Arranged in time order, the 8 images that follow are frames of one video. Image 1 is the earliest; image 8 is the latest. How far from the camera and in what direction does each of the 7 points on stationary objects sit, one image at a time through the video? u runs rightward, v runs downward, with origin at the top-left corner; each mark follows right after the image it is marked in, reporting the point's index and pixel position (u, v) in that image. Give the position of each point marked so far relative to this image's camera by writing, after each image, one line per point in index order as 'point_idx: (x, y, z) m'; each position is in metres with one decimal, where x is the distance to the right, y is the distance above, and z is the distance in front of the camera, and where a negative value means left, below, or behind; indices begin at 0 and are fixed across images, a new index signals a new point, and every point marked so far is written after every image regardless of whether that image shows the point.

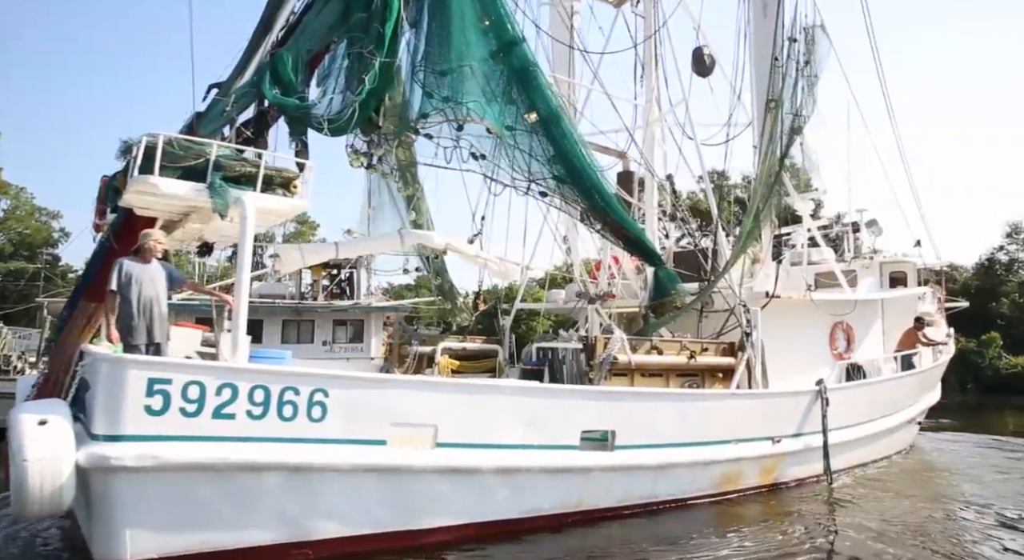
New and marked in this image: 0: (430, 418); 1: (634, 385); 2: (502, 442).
0: (-0.6, -0.9, +4.2) m
1: (+1.0, -0.9, +5.3) m
2: (-0.2, -1.2, +4.6) m
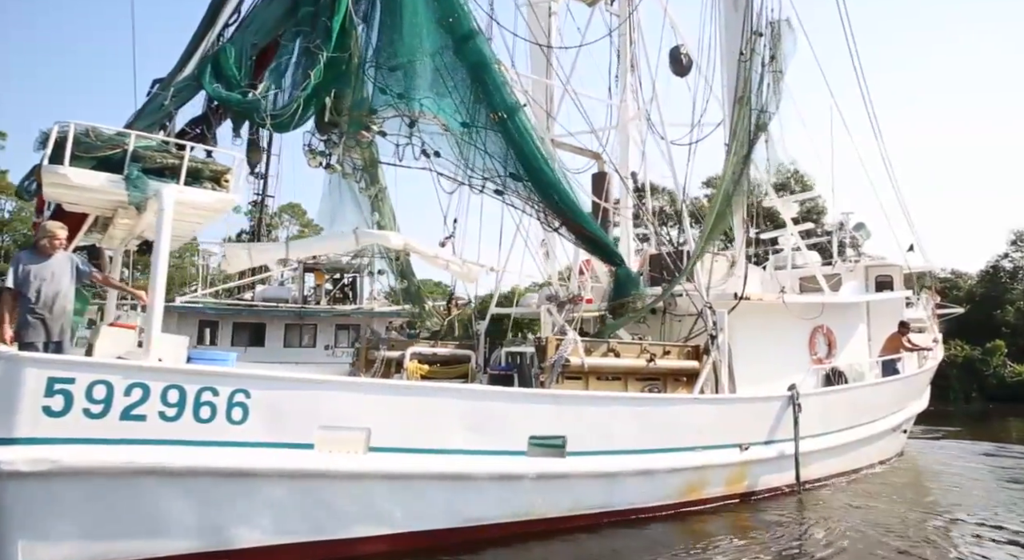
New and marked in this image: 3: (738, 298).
0: (-1.0, -0.9, +4.0) m
1: (+0.6, -0.9, +5.1) m
2: (-0.6, -1.2, +4.5) m
3: (+2.3, -0.2, +6.6) m
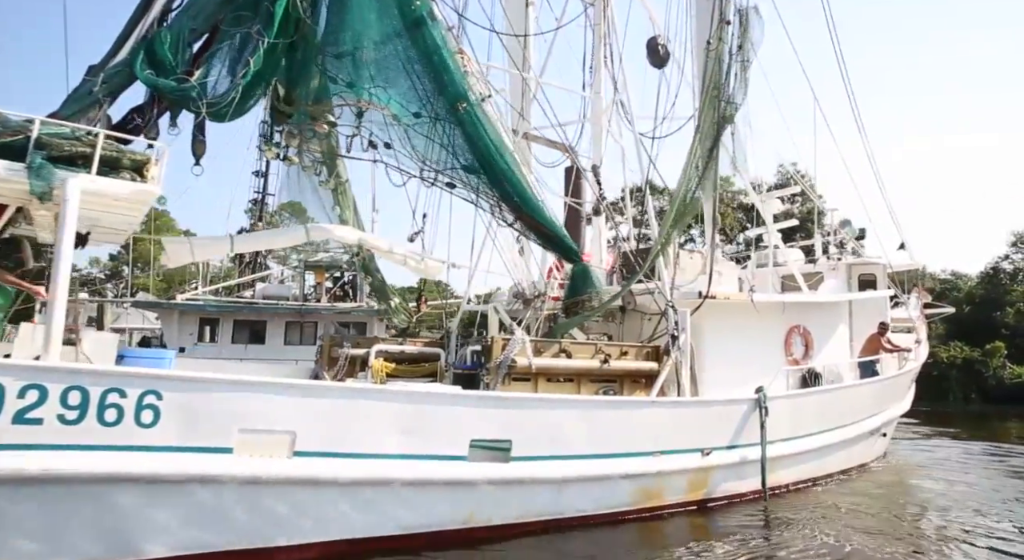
0: (-1.4, -0.9, +3.8) m
1: (+0.1, -0.9, +4.9) m
2: (-1.0, -1.2, +4.3) m
3: (+1.9, -0.2, +6.4) m
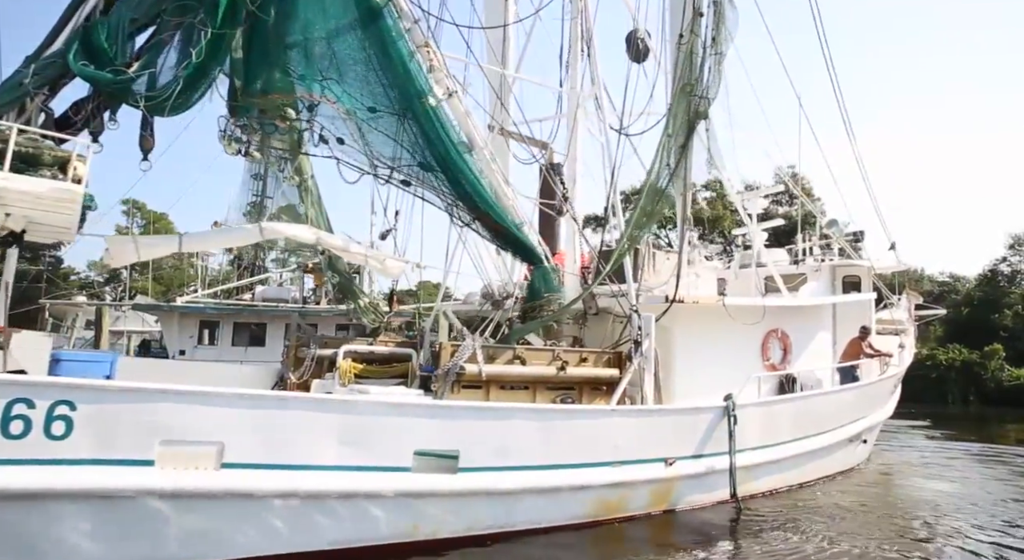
0: (-1.8, -0.9, +3.6) m
1: (-0.2, -0.9, +4.8) m
2: (-1.4, -1.2, +4.1) m
3: (+1.6, -0.2, +6.2) m
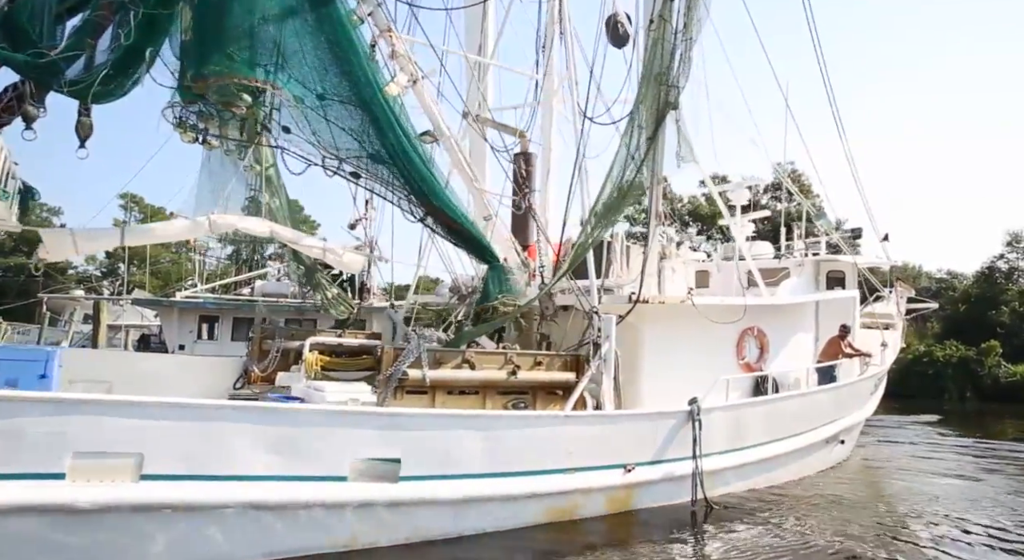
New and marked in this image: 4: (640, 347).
0: (-2.2, -0.9, +3.4) m
1: (-0.6, -0.9, +4.6) m
2: (-1.8, -1.2, +3.9) m
3: (+1.2, -0.2, +6.0) m
4: (+1.4, -0.8, +6.5) m
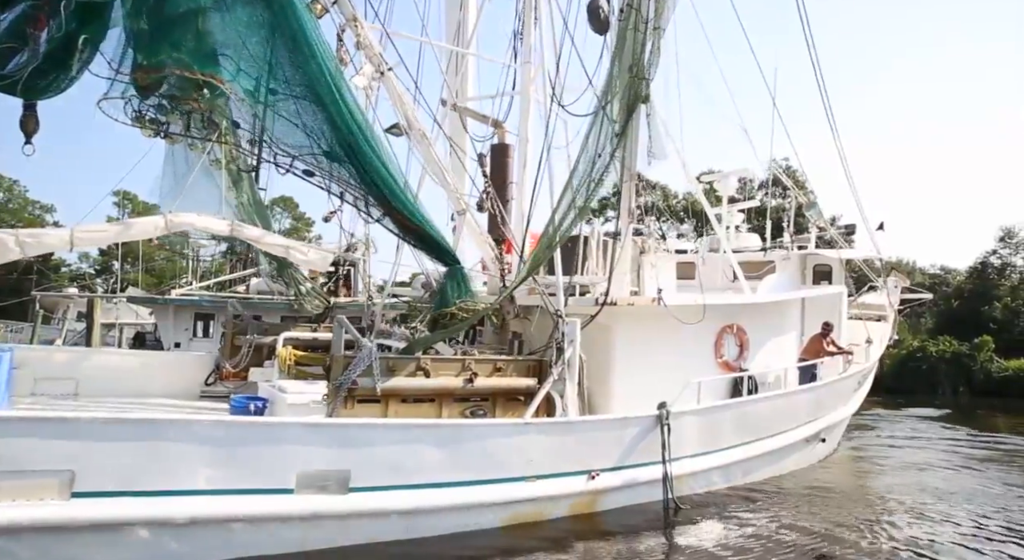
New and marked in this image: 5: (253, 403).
0: (-2.5, -1.0, +3.3) m
1: (-0.9, -1.0, +4.4) m
2: (-2.1, -1.3, +3.7) m
3: (+0.9, -0.2, +5.9) m
4: (+1.1, -0.8, +6.4) m
5: (-2.2, -1.0, +5.3) m
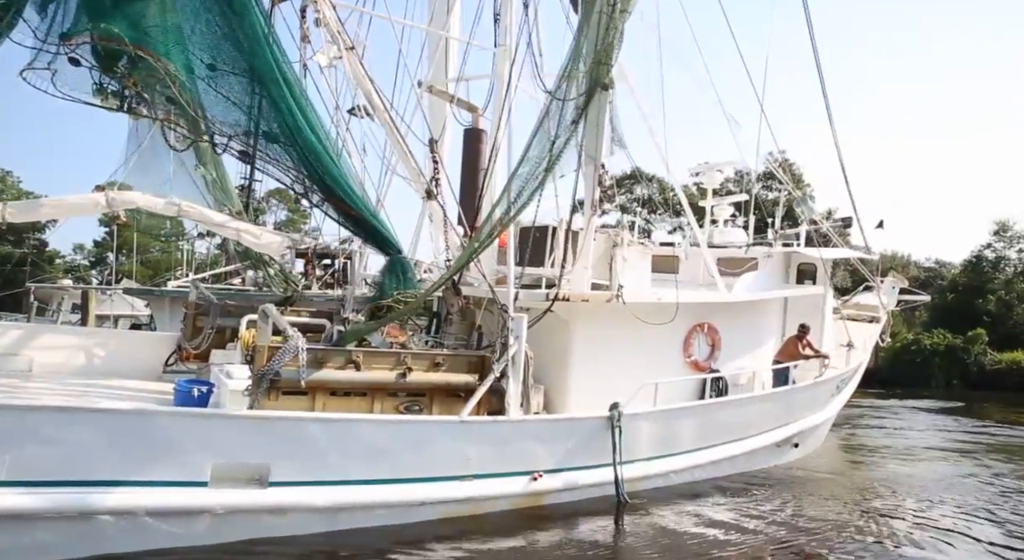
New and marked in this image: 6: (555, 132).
0: (-2.9, -0.9, +3.1) m
1: (-1.3, -0.9, +4.2) m
2: (-2.5, -1.2, +3.5) m
3: (+0.5, -0.2, +5.7) m
4: (+0.6, -0.7, +6.2) m
5: (-2.6, -0.9, +5.1) m
6: (+0.4, +1.3, +5.5) m
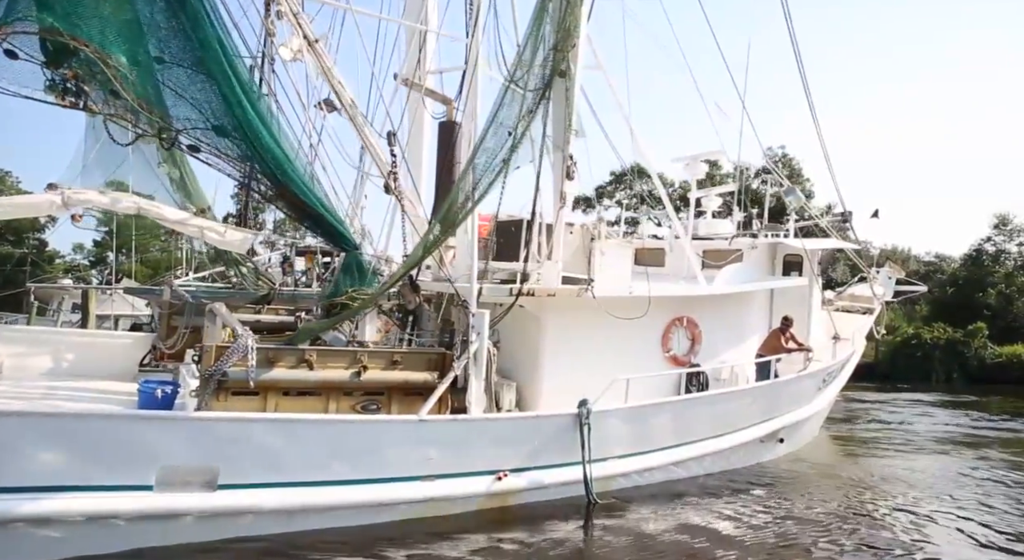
0: (-3.1, -0.9, +3.0) m
1: (-1.6, -0.9, +4.1) m
2: (-2.8, -1.2, +3.4) m
3: (+0.2, -0.1, +5.6) m
4: (+0.4, -0.6, +6.1) m
5: (-2.9, -0.9, +5.0) m
6: (+0.1, +1.4, +5.4) m
